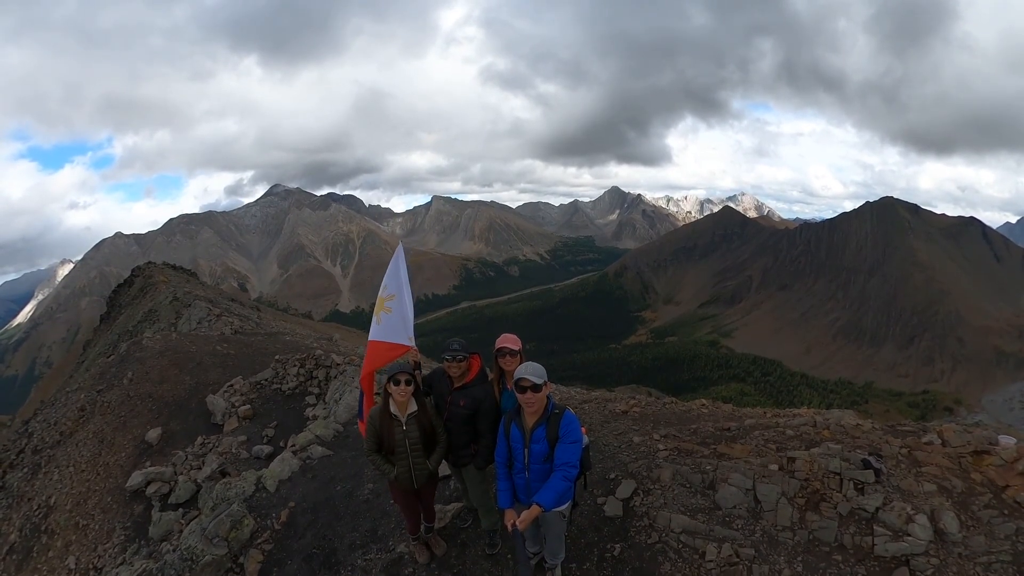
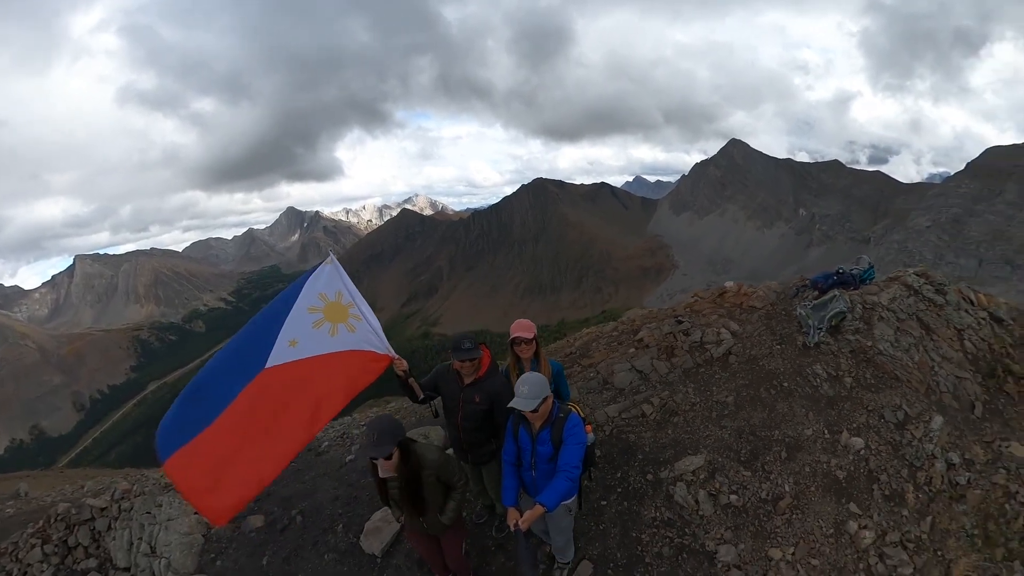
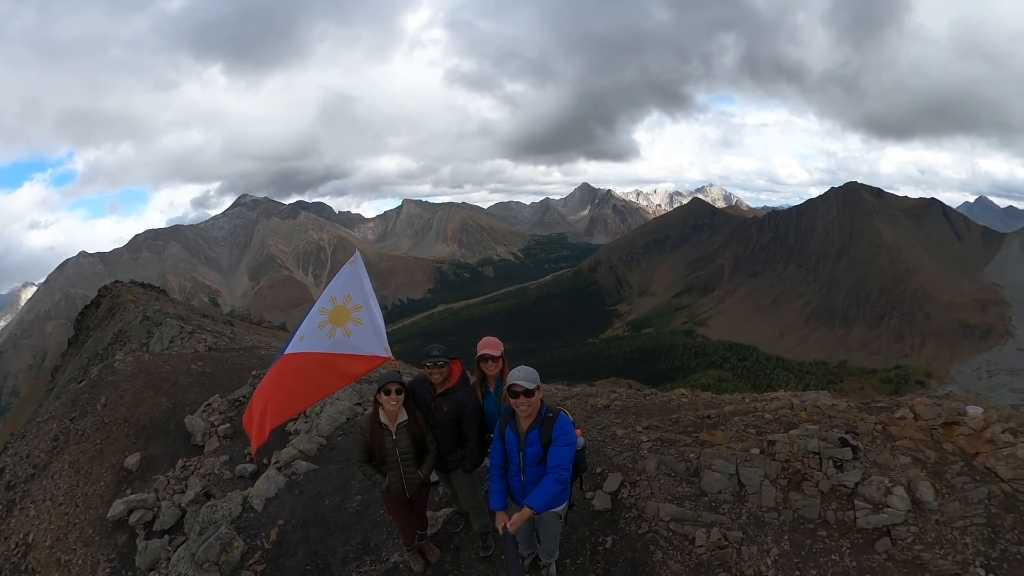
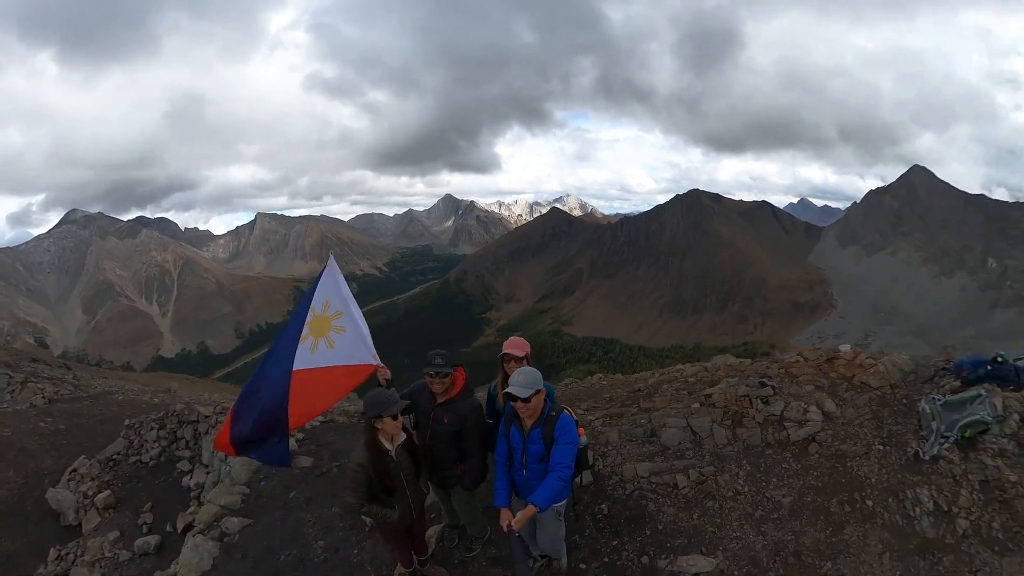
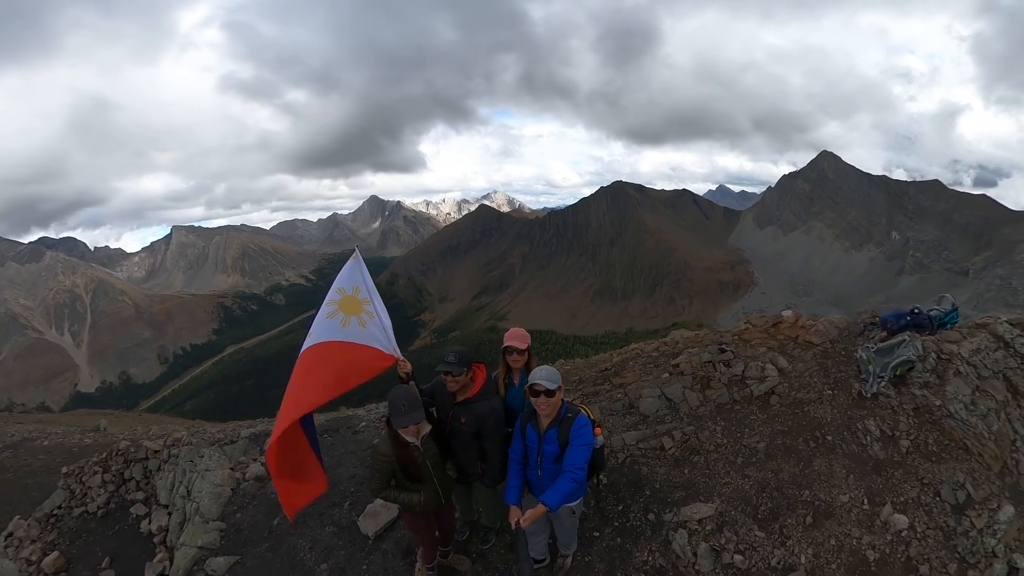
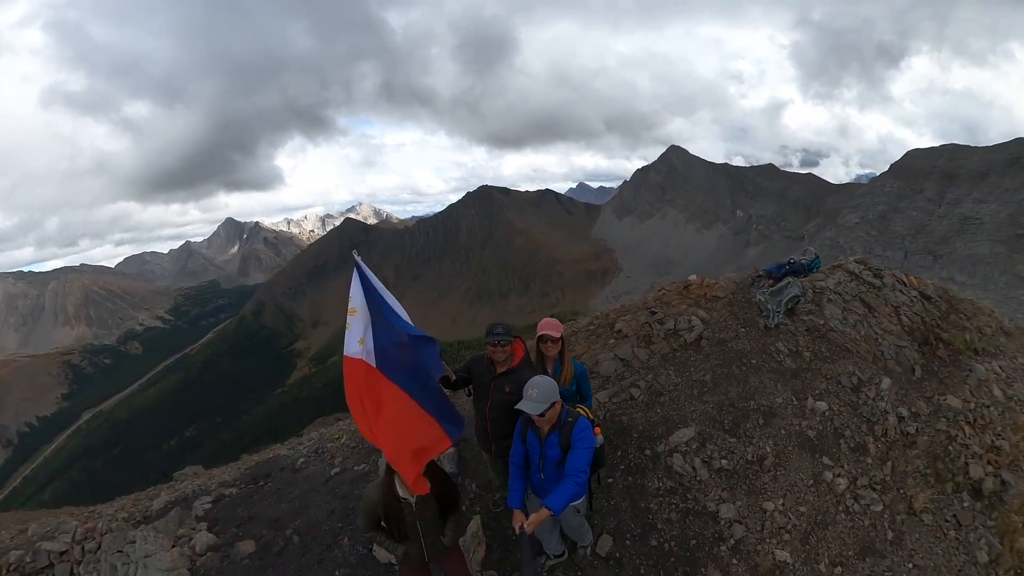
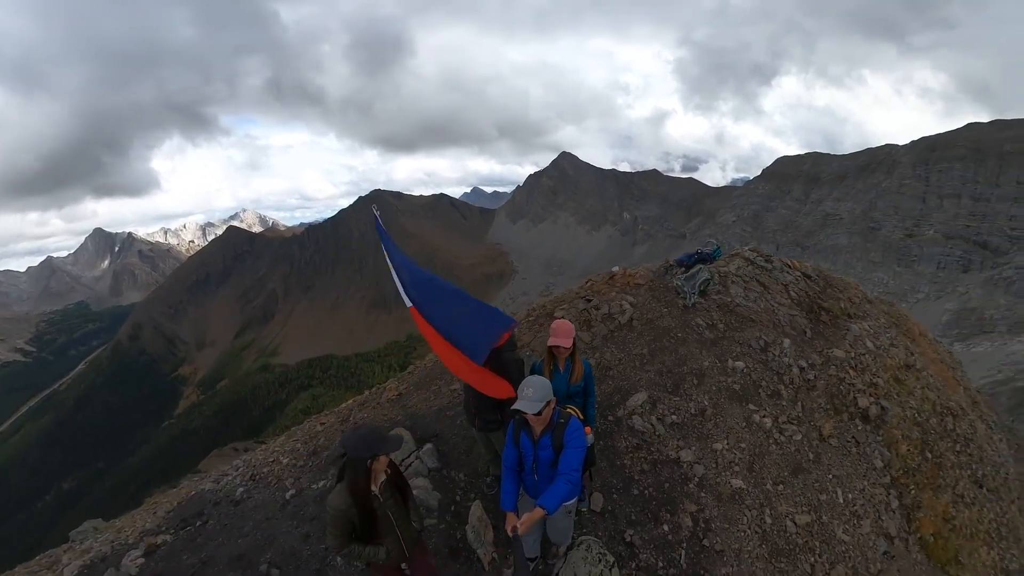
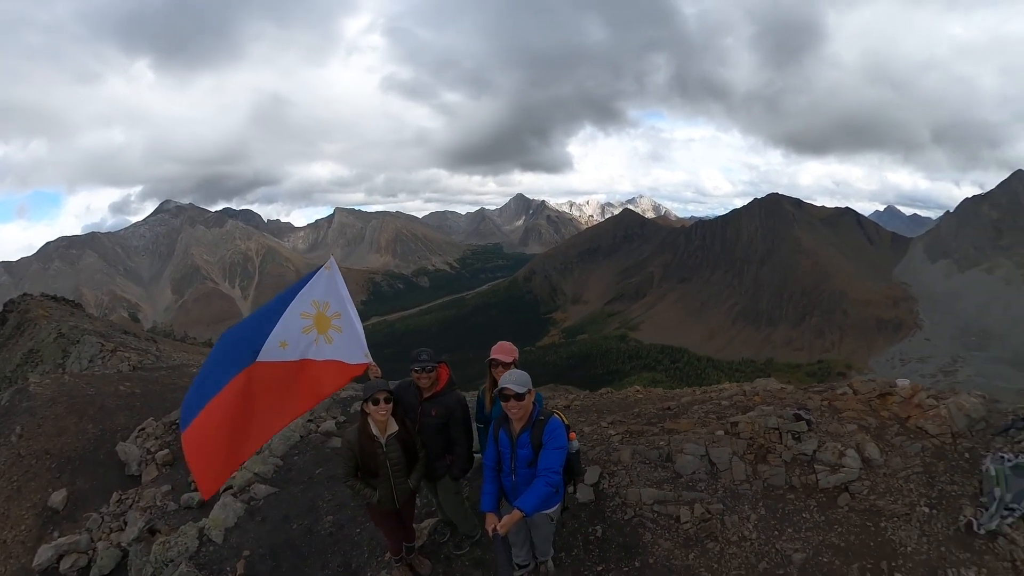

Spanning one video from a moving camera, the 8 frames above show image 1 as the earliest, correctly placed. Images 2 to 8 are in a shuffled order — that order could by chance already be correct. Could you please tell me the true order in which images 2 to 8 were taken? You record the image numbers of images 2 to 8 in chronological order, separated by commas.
3, 8, 4, 5, 2, 6, 7
